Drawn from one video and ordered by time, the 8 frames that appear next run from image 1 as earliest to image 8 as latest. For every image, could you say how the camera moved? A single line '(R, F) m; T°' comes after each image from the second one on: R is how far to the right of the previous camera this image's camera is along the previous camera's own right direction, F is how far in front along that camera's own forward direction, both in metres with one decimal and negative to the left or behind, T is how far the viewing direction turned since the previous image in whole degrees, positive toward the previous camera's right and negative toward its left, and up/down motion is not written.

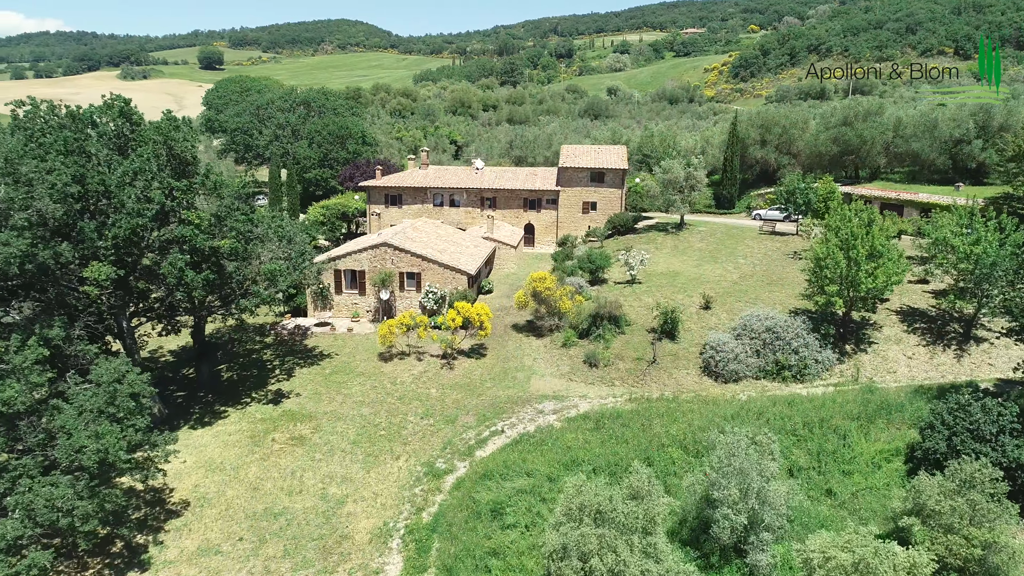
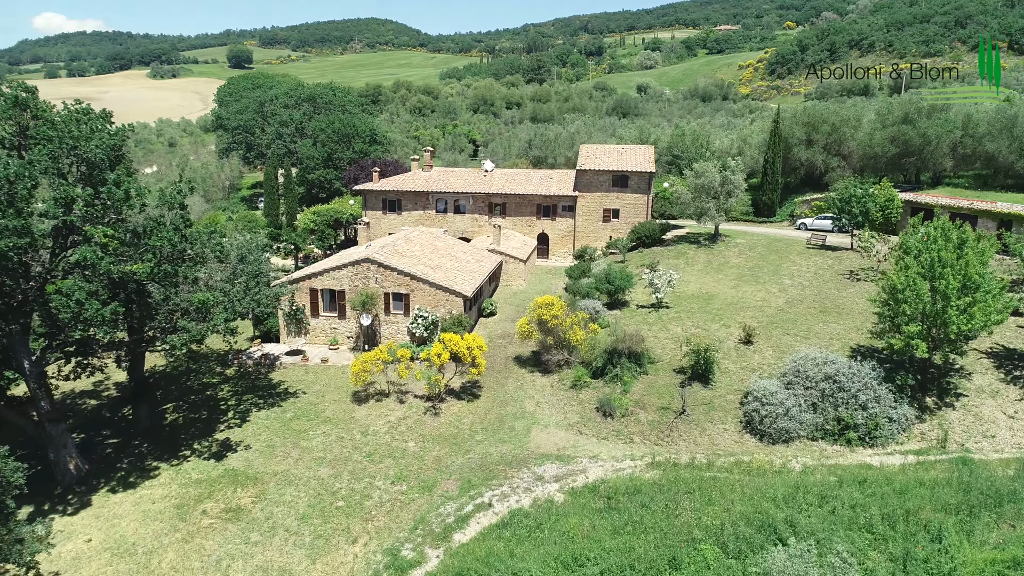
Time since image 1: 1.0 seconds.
(+1.0, +5.0) m; -2°
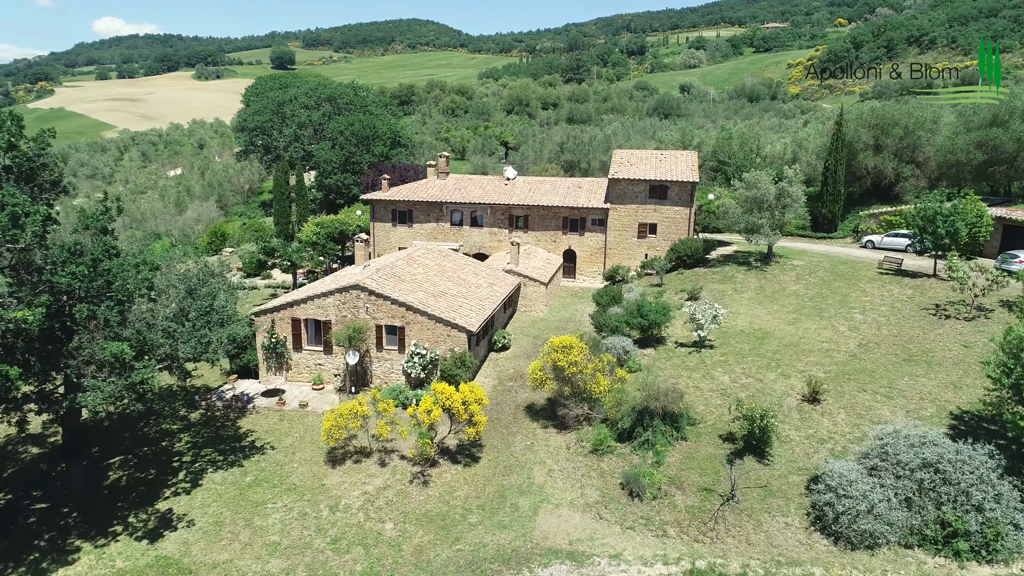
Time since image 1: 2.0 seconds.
(+0.9, +4.6) m; -3°
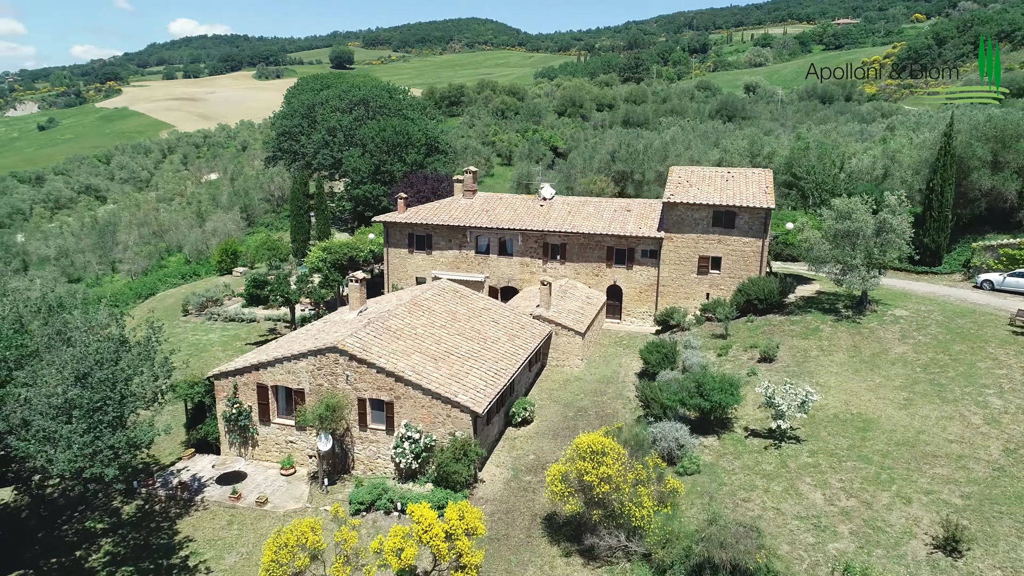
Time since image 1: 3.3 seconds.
(+0.9, +5.6) m; -4°
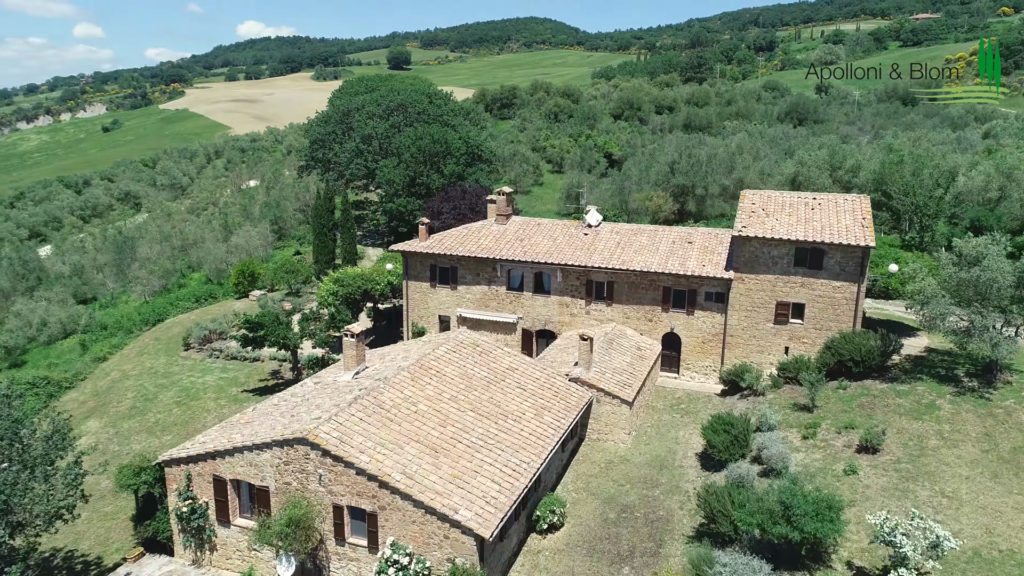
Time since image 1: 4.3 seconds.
(+0.6, +4.7) m; -4°
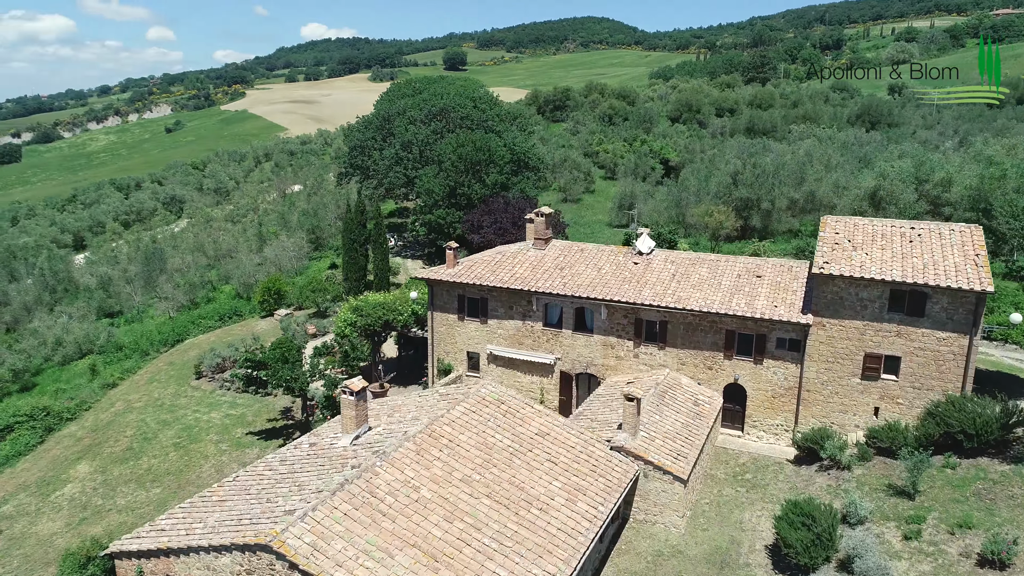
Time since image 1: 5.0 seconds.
(+0.5, +3.4) m; -4°
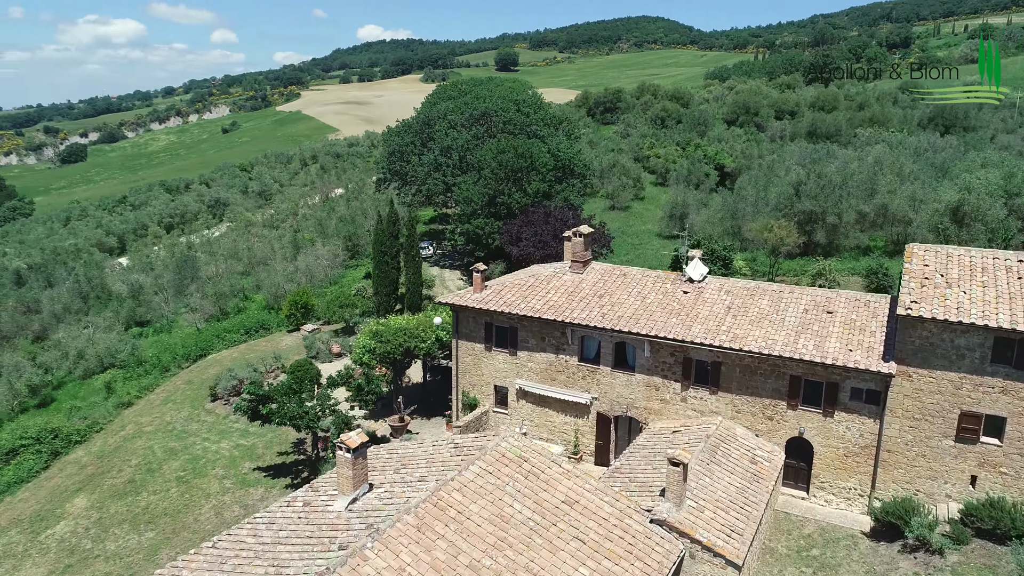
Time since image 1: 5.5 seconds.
(+0.5, +2.5) m; -4°
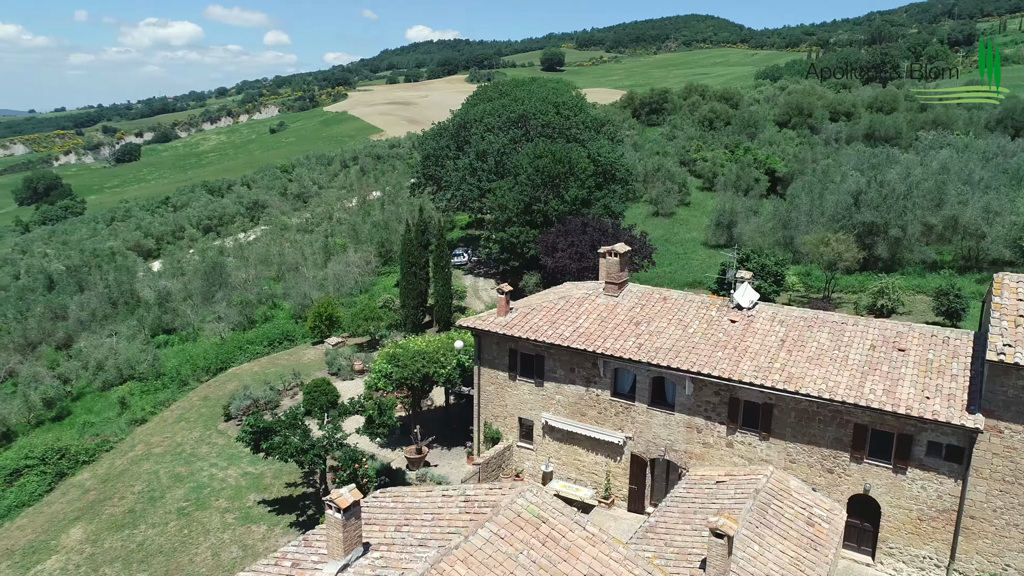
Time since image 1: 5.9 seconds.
(+0.4, +2.0) m; -4°
